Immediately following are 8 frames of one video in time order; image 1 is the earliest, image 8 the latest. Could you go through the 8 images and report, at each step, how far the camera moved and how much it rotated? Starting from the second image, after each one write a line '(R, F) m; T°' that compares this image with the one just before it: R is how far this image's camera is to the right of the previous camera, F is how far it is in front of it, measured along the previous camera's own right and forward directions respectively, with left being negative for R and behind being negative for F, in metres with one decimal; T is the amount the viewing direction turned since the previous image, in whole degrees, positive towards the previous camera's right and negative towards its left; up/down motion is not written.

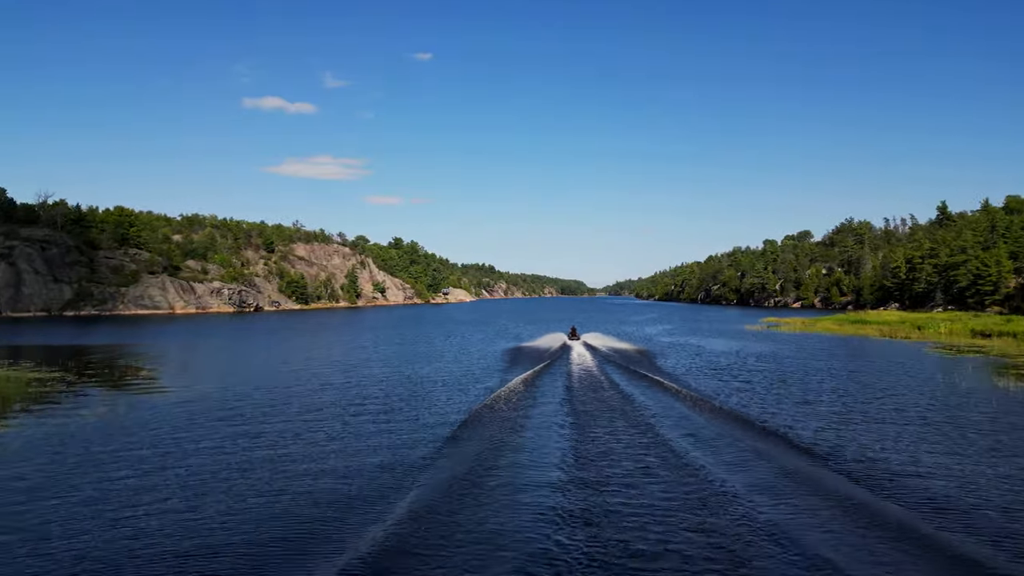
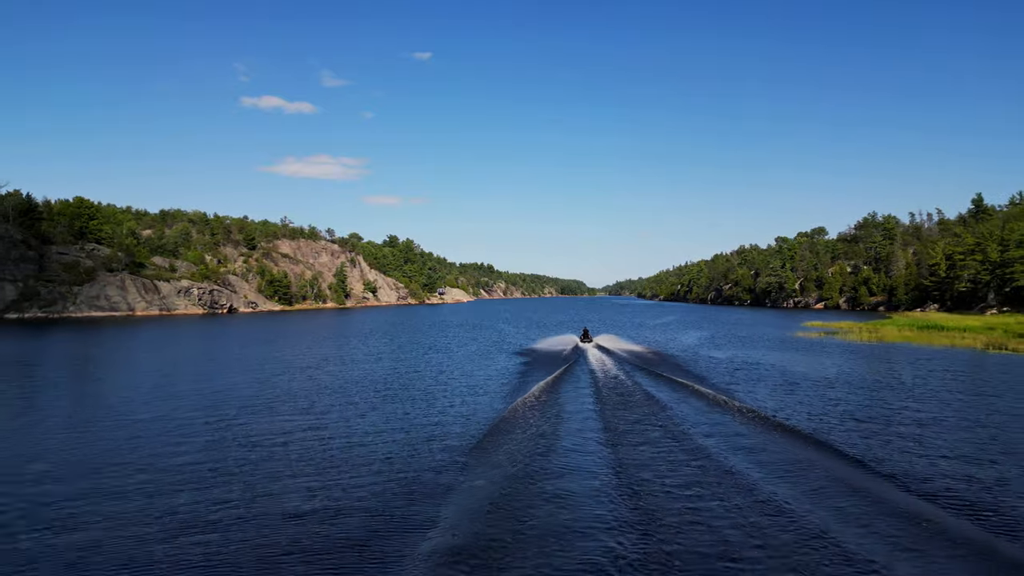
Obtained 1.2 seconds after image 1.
(-0.1, +11.8) m; 0°
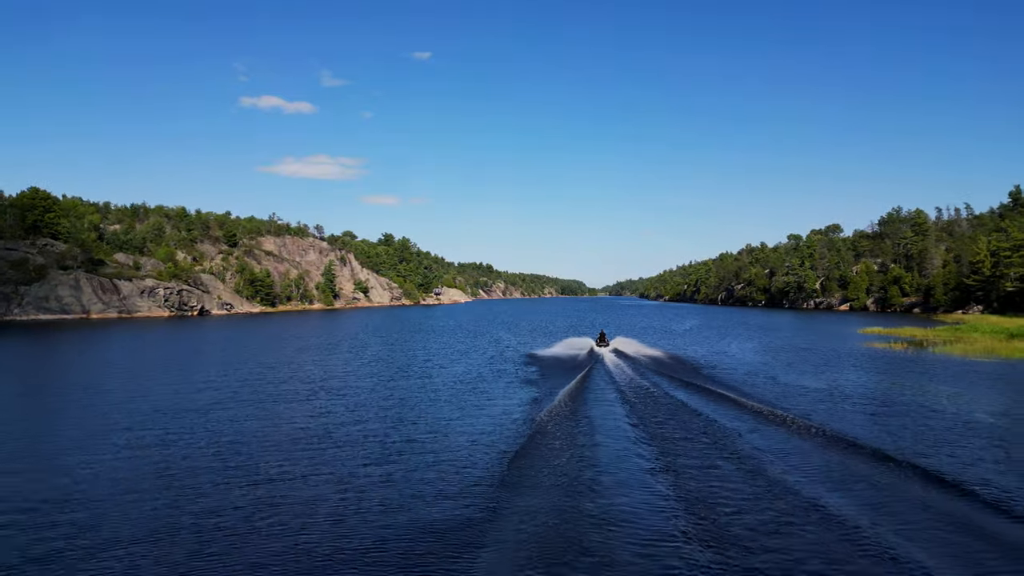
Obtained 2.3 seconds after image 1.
(-0.1, +10.8) m; 0°
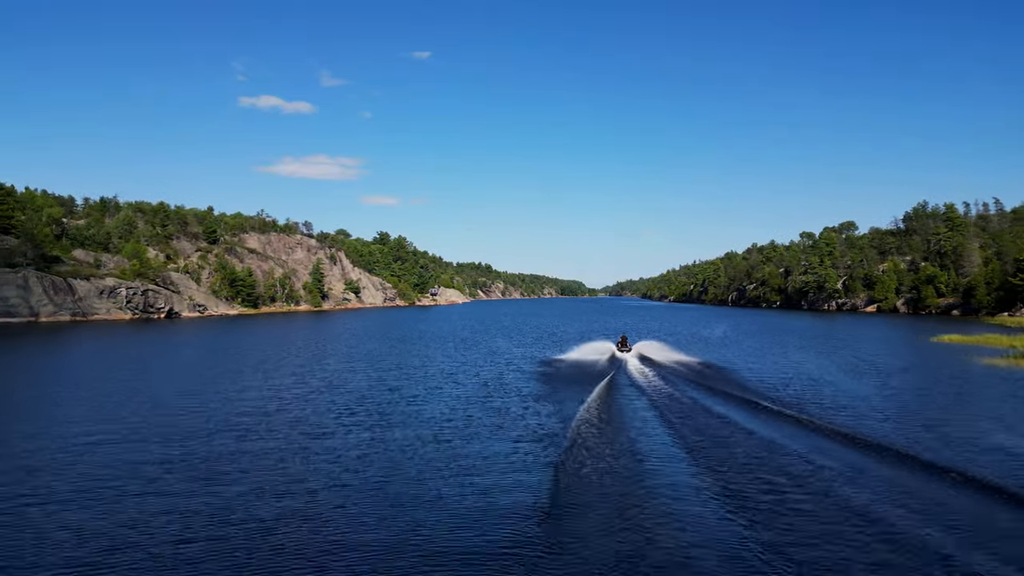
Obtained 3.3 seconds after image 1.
(-0.2, +9.8) m; 0°
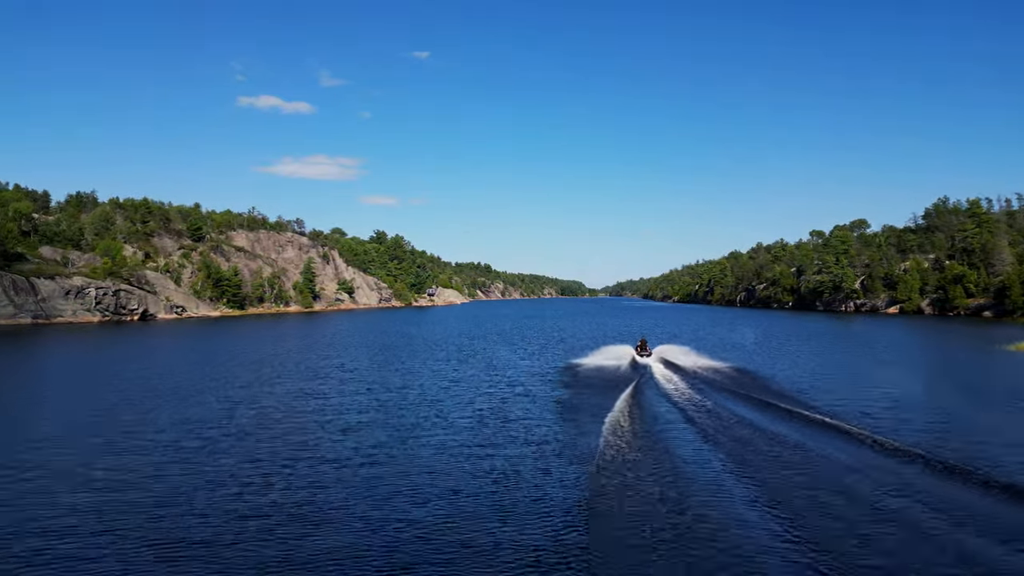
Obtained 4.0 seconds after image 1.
(-0.2, +6.8) m; 0°
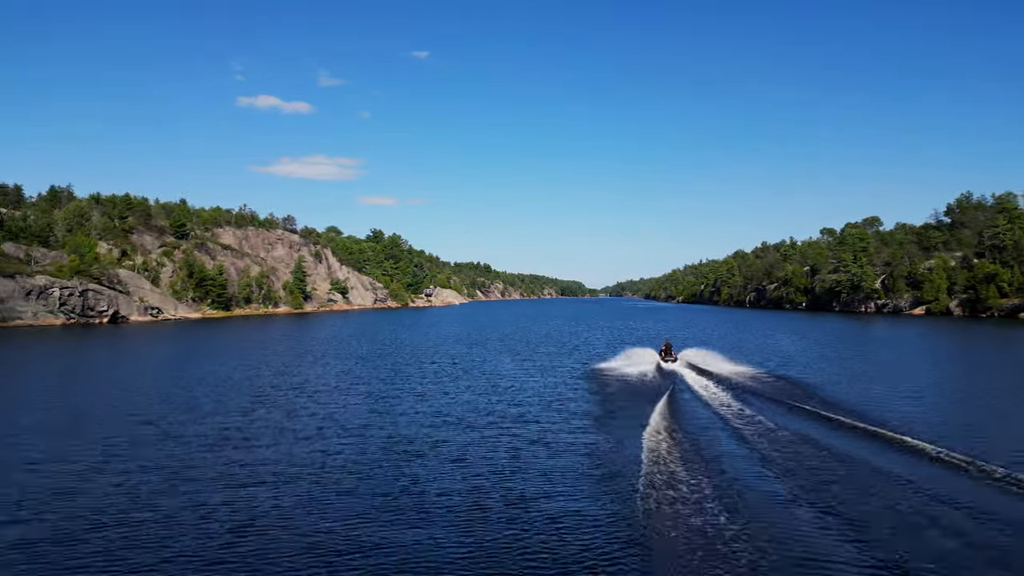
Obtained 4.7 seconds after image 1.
(-0.3, +6.8) m; 0°
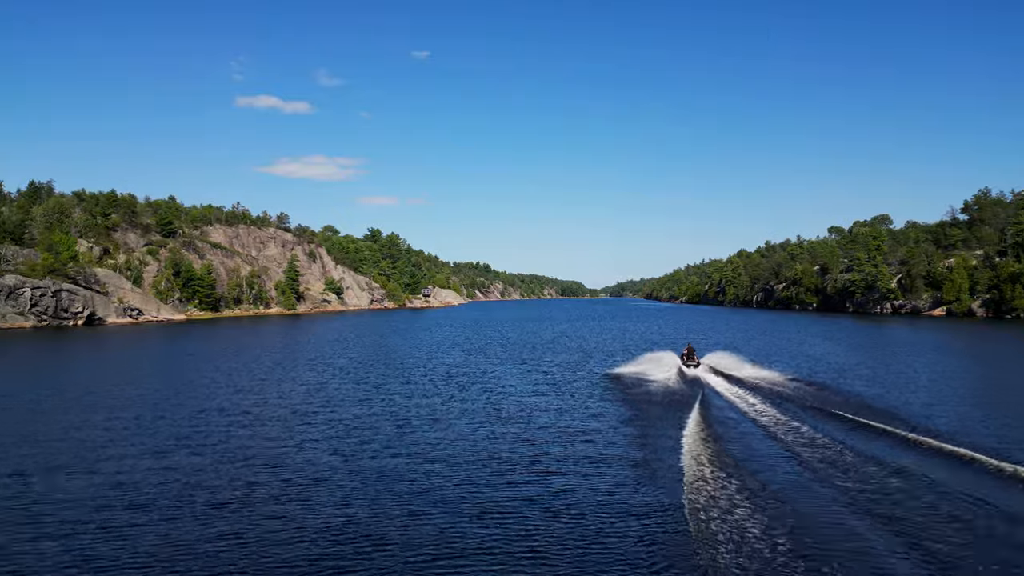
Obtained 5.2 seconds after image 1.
(-0.2, +4.8) m; 0°
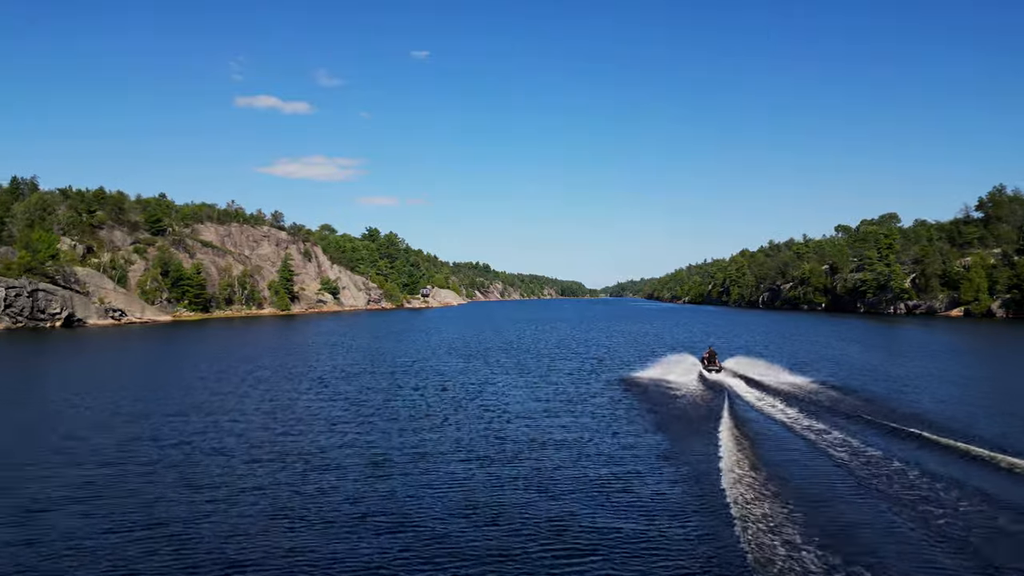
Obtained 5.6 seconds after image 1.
(-0.2, +3.9) m; 0°
